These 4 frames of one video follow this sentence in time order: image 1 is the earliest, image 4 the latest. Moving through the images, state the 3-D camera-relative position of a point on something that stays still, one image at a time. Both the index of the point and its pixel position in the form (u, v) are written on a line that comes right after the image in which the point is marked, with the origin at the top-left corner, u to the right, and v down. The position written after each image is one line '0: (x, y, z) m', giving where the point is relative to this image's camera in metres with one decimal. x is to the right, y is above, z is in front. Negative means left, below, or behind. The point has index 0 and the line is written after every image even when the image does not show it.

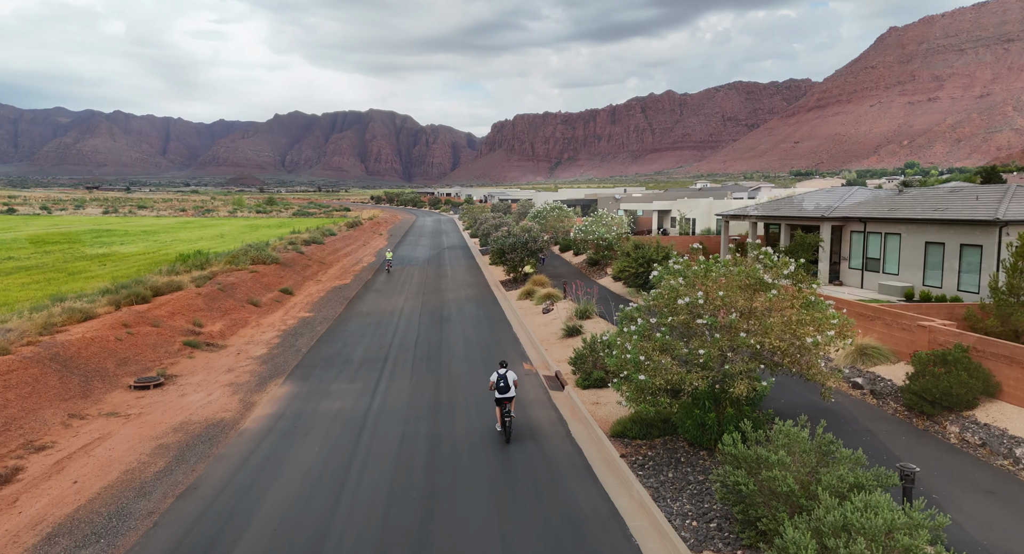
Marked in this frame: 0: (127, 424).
0: (-7.6, -2.9, +12.3) m
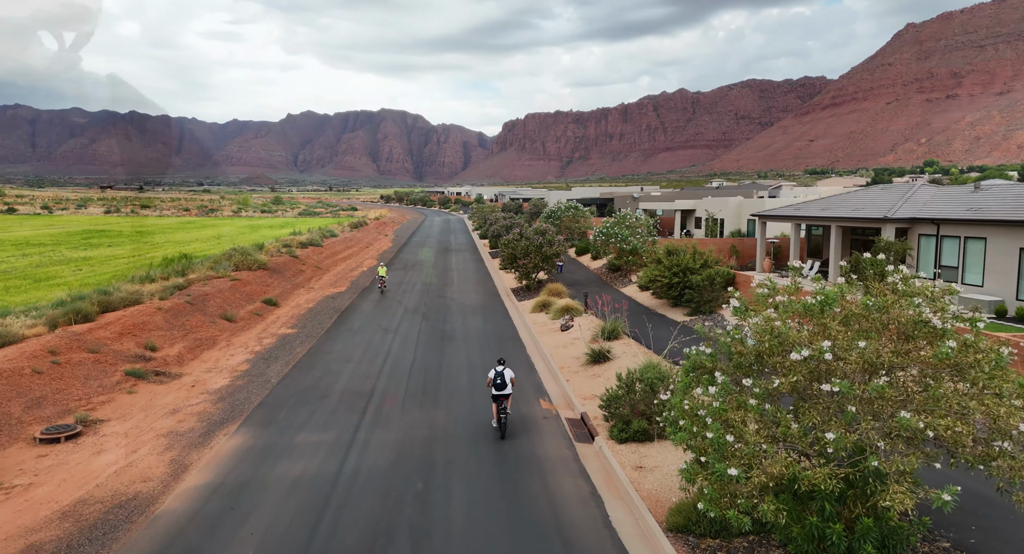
0: (-7.4, -3.3, +9.0) m
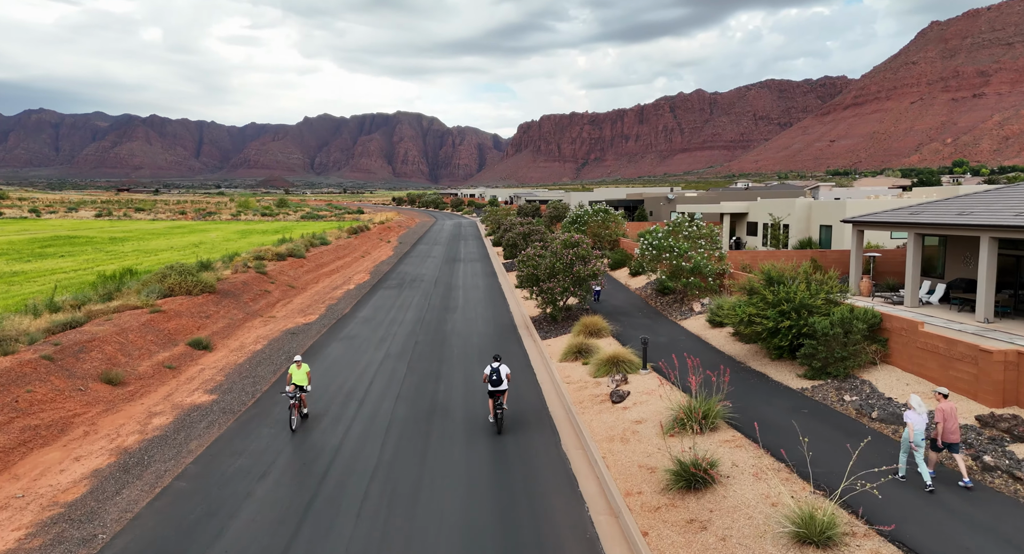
0: (-7.1, -4.2, +2.0) m
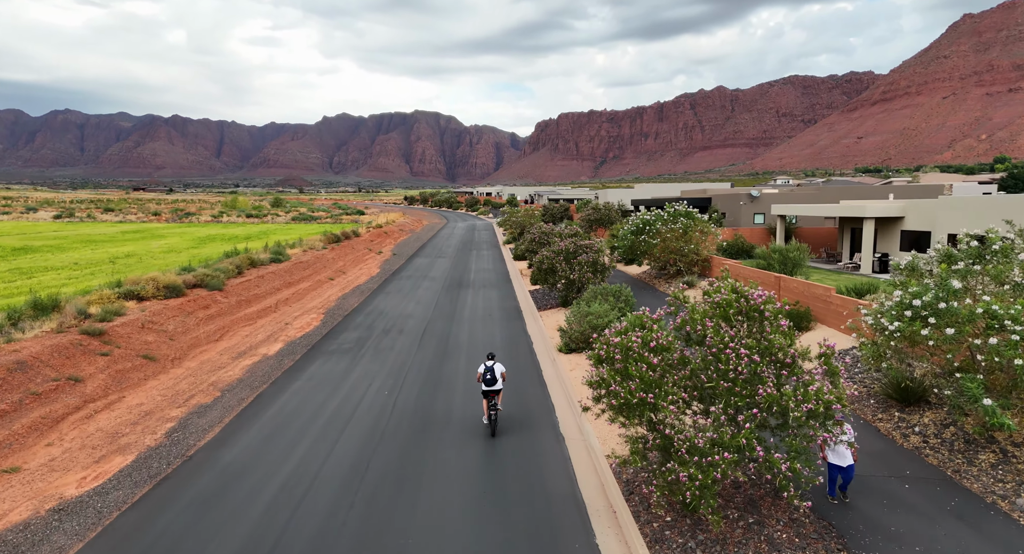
0: (-6.7, -5.8, -11.6) m
